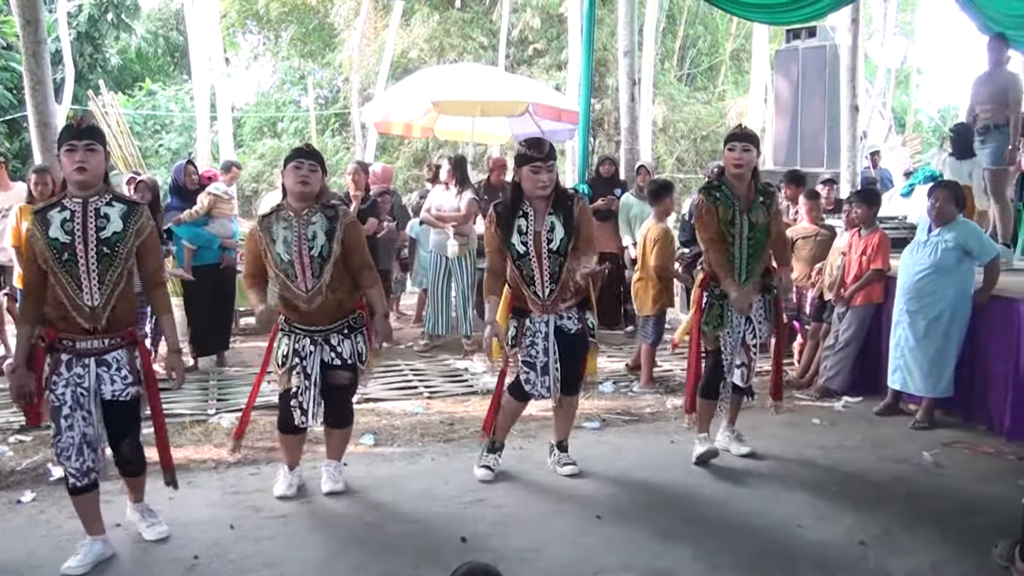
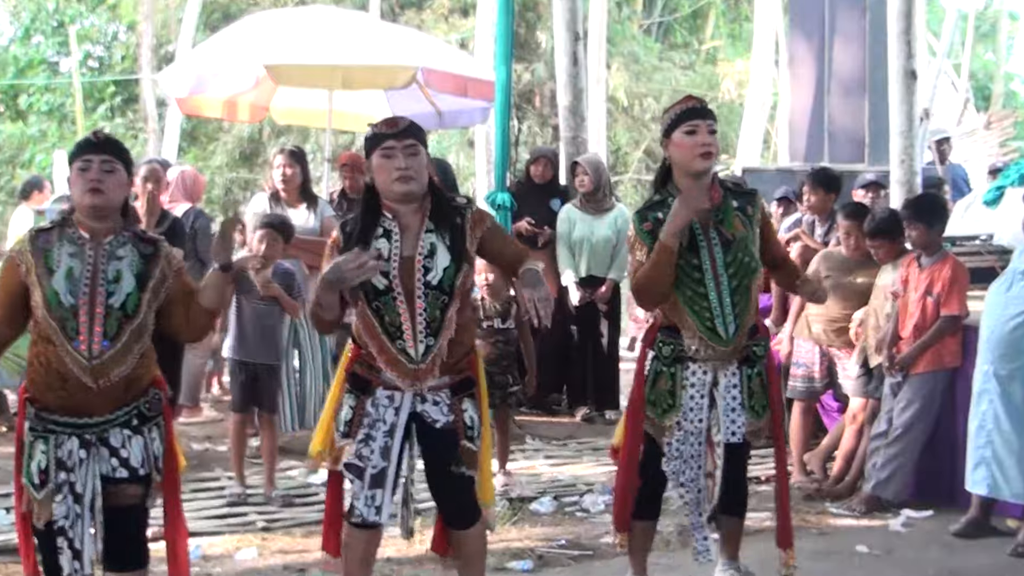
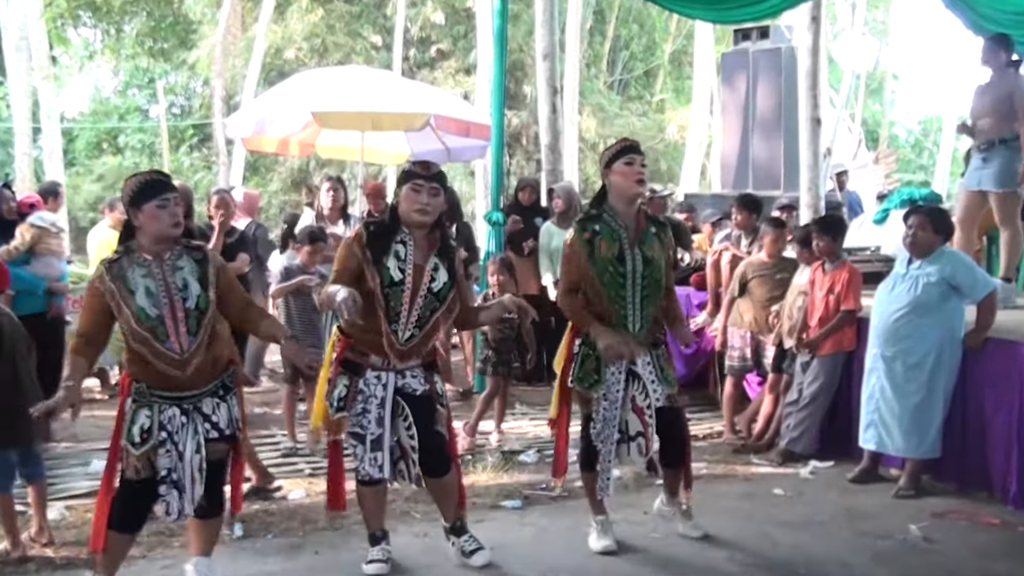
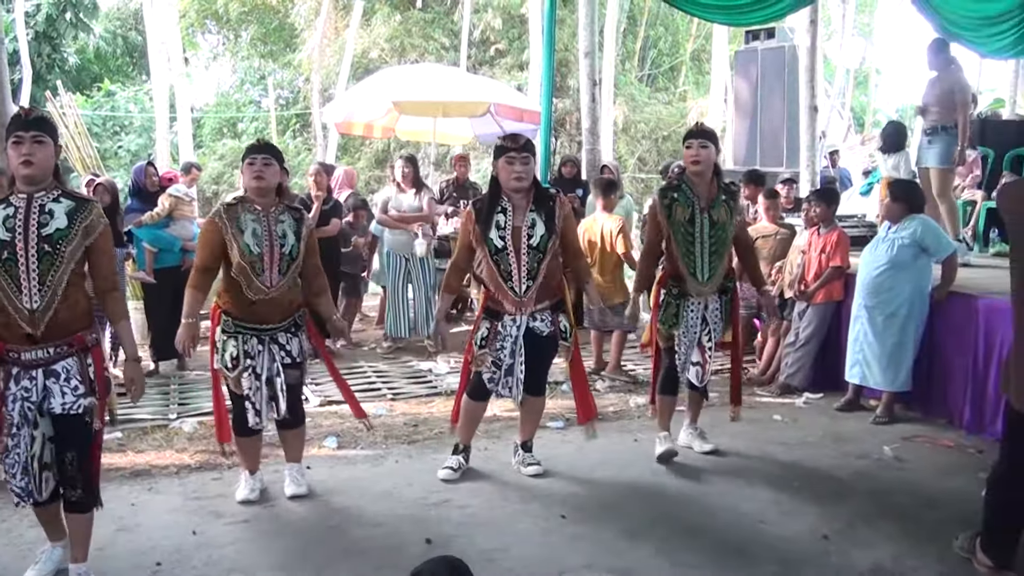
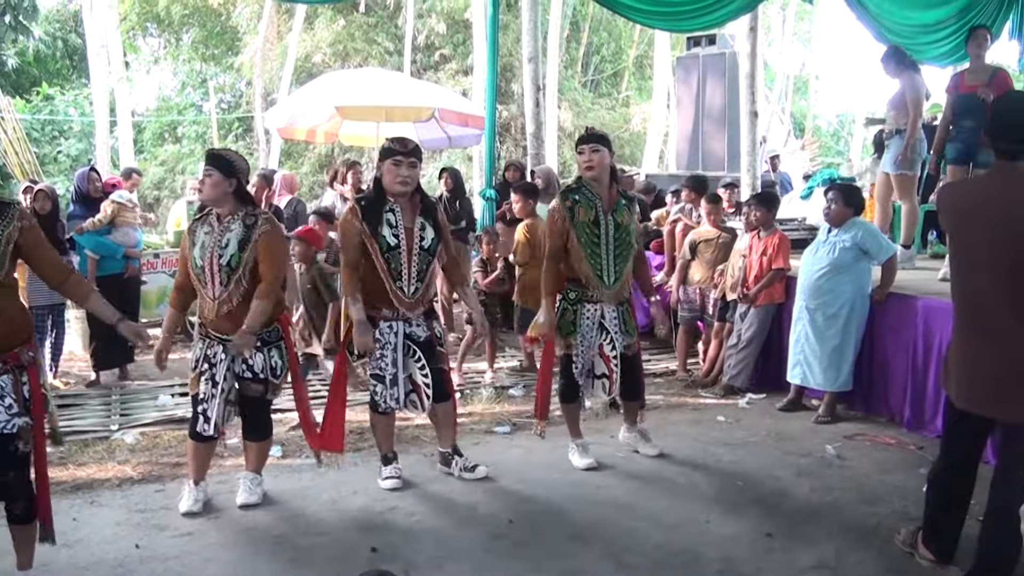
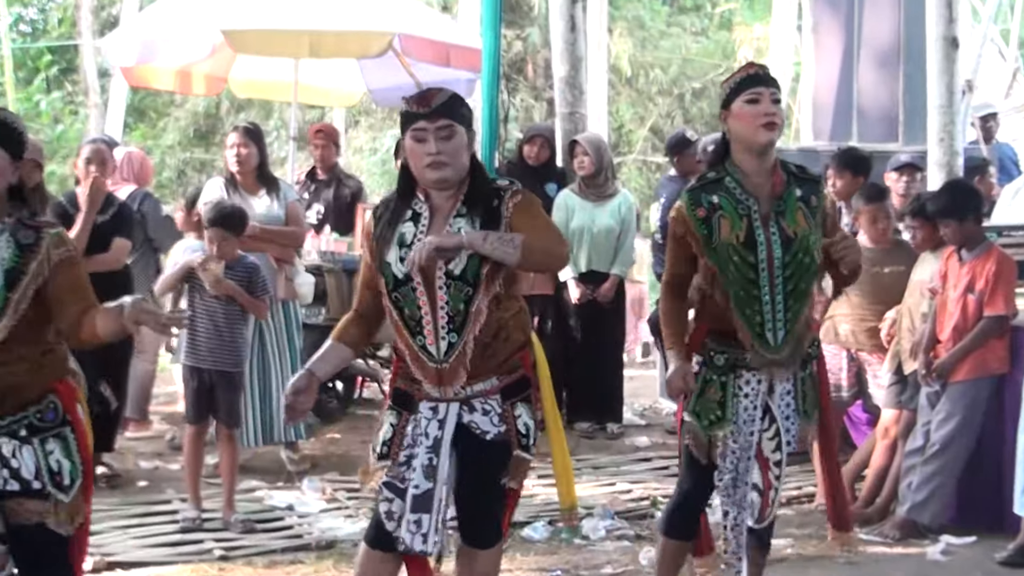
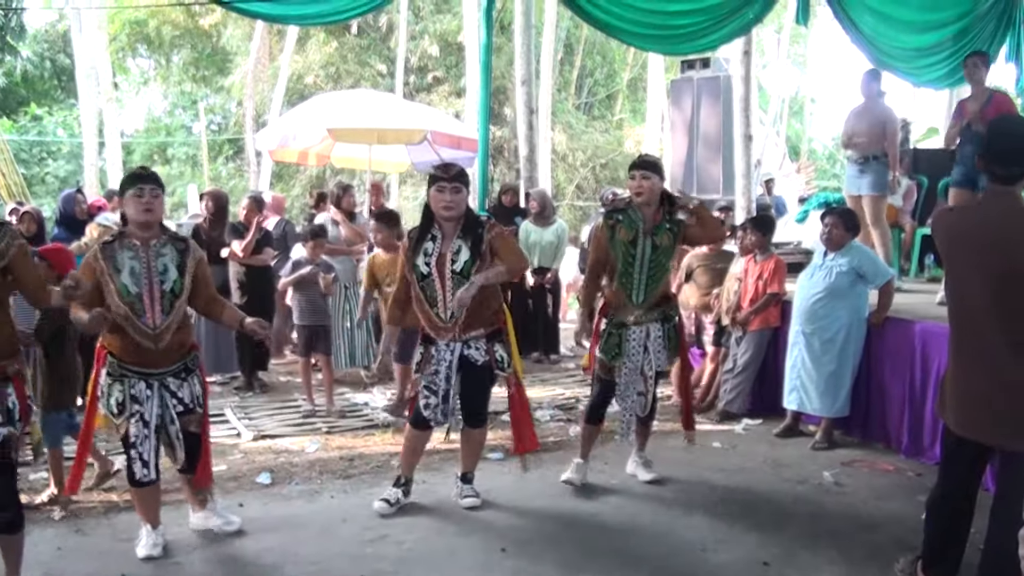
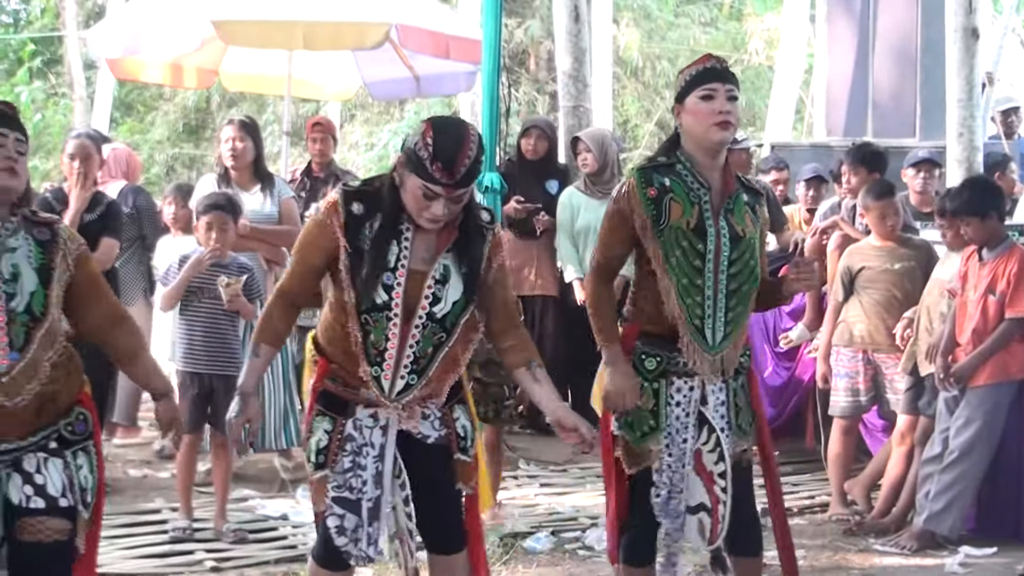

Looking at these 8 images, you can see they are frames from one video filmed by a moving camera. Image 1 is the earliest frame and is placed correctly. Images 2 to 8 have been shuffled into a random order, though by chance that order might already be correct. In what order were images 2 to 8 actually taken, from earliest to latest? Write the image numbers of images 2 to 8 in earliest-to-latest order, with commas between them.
4, 5, 7, 3, 2, 6, 8
